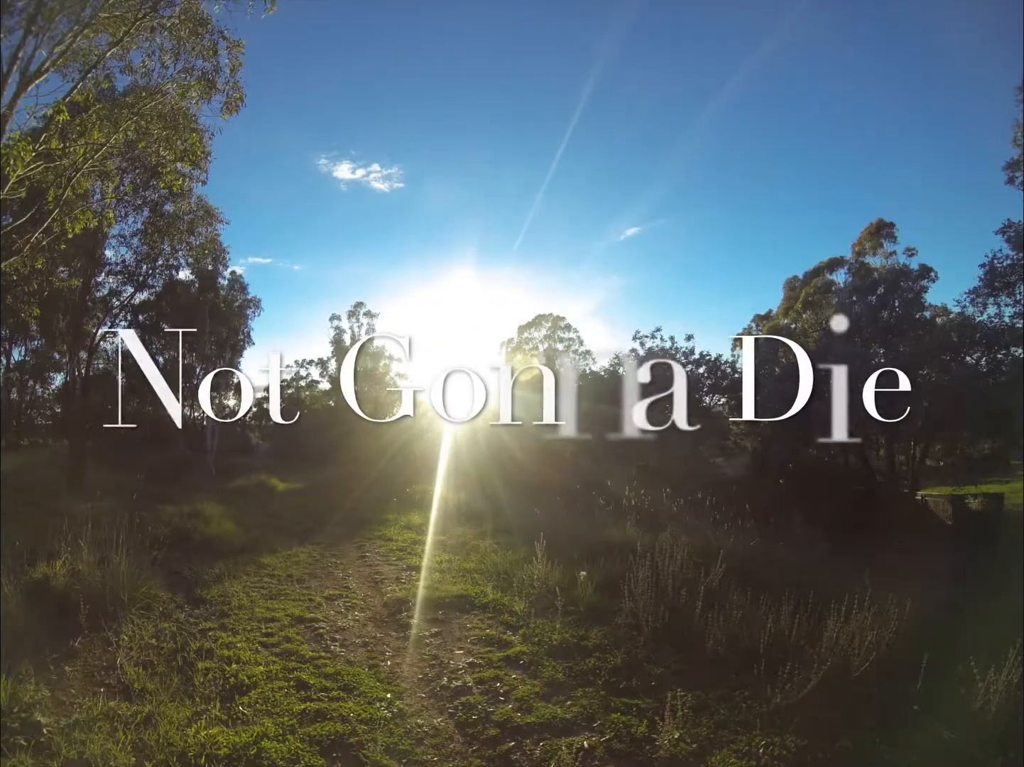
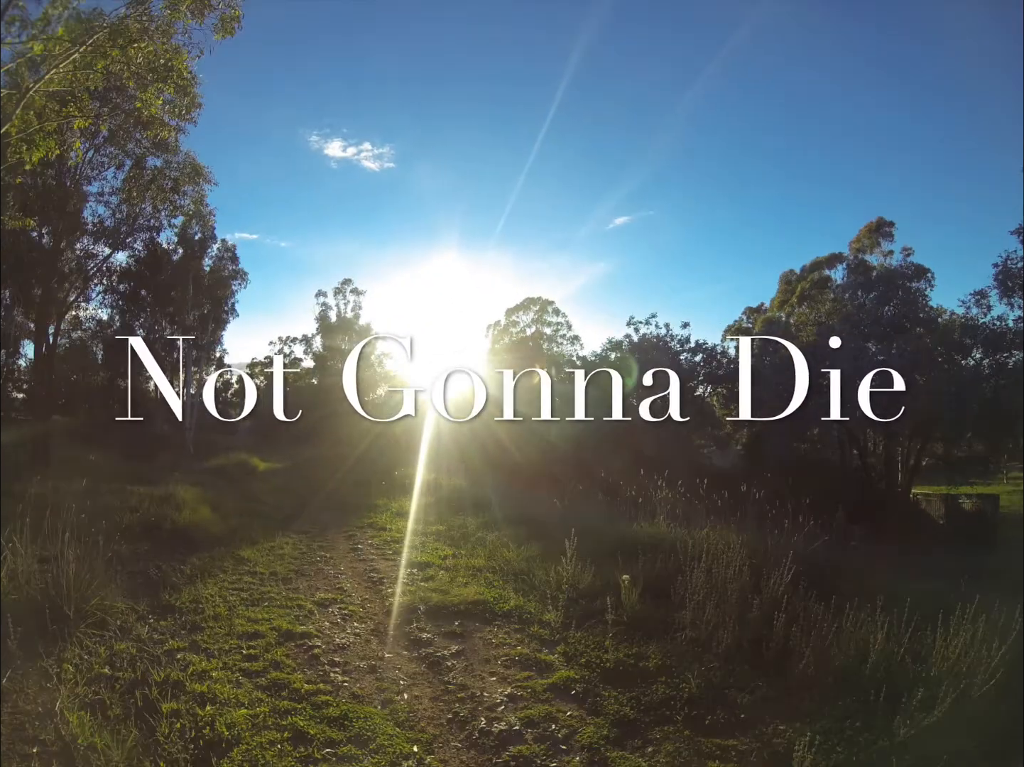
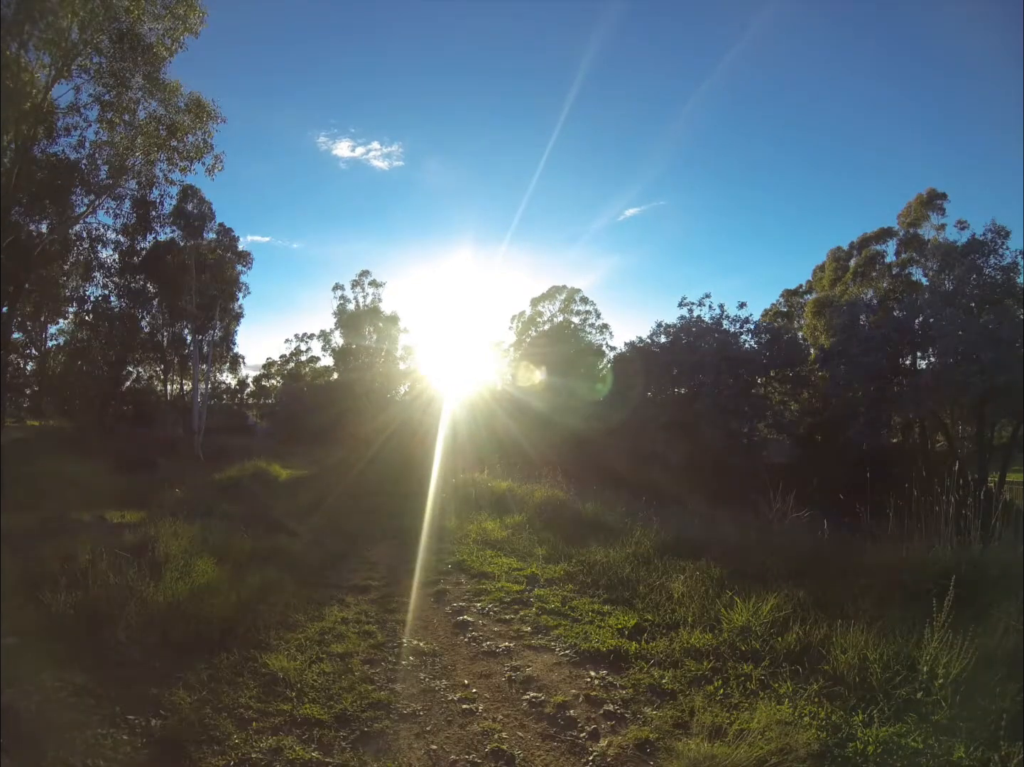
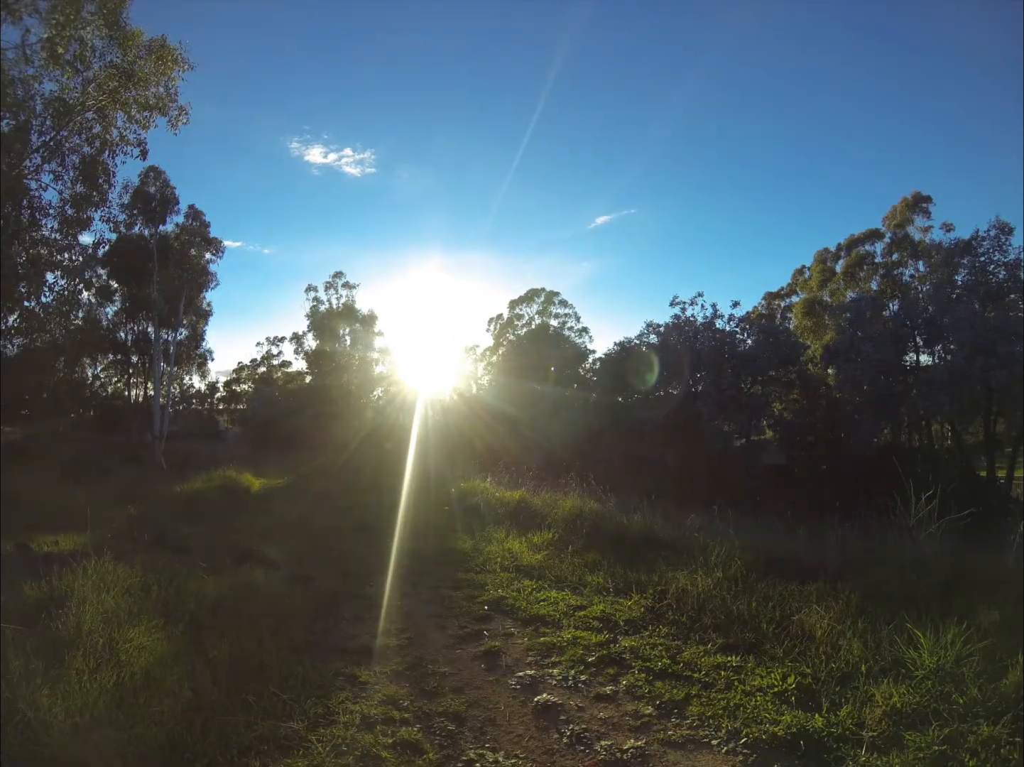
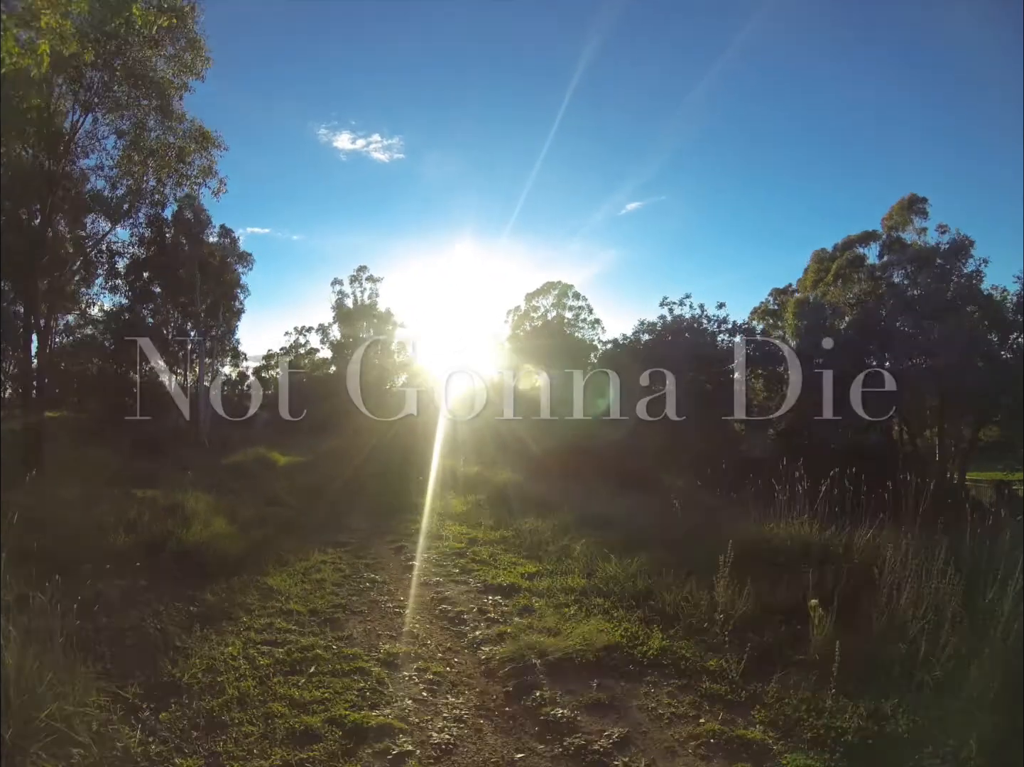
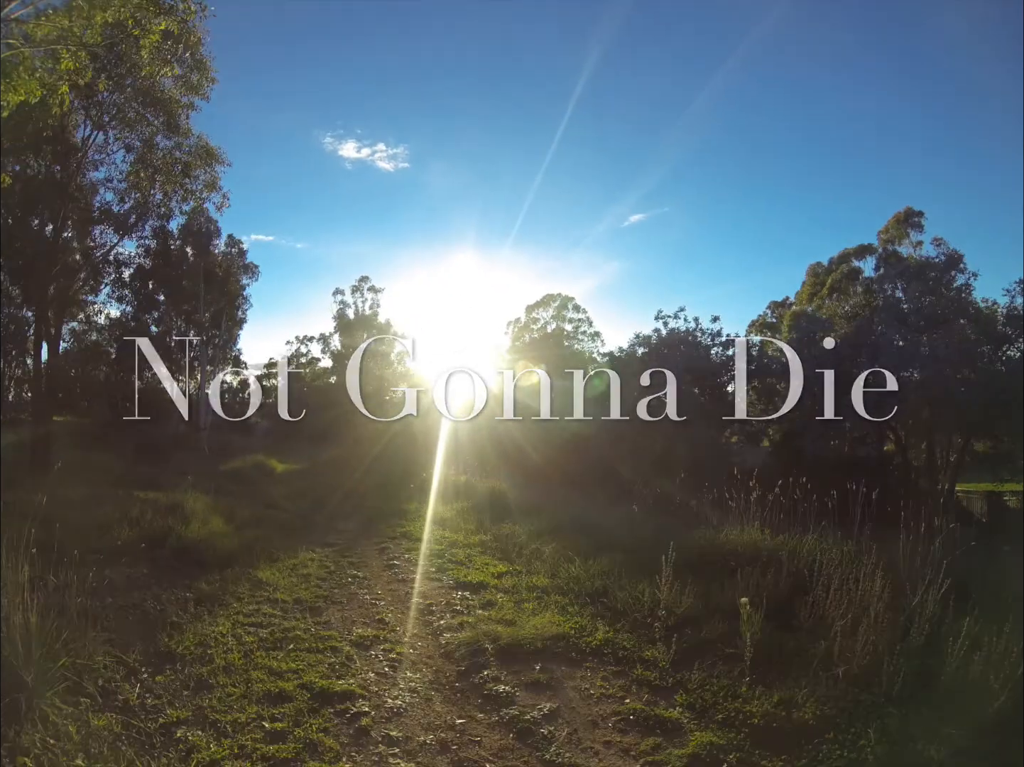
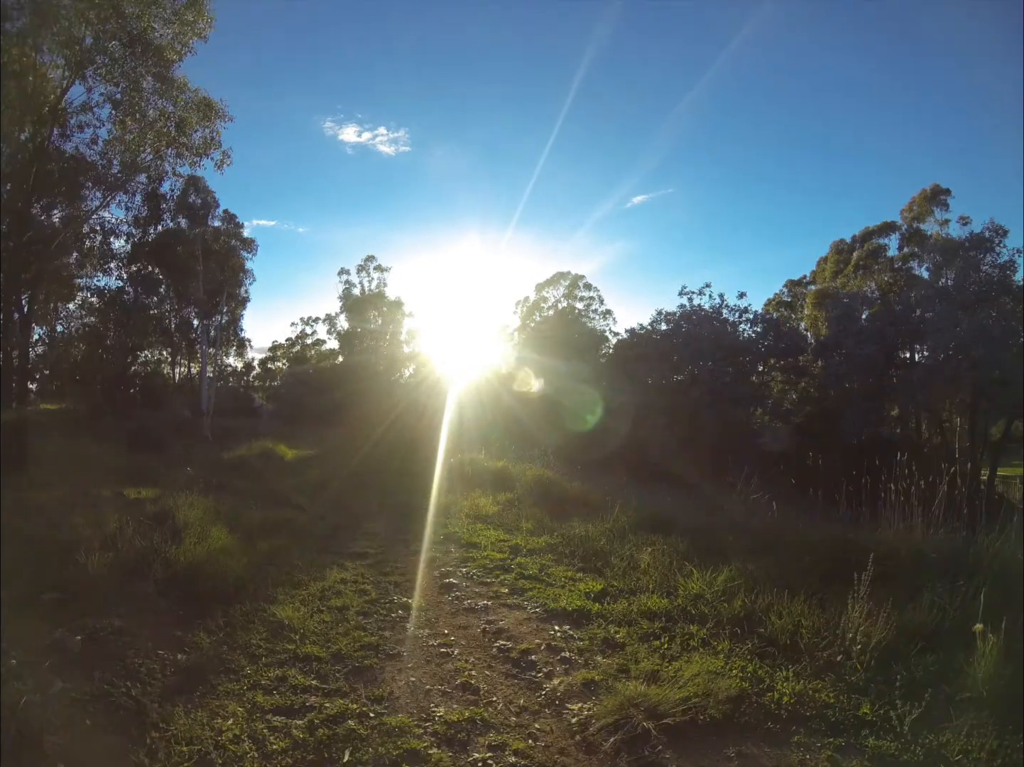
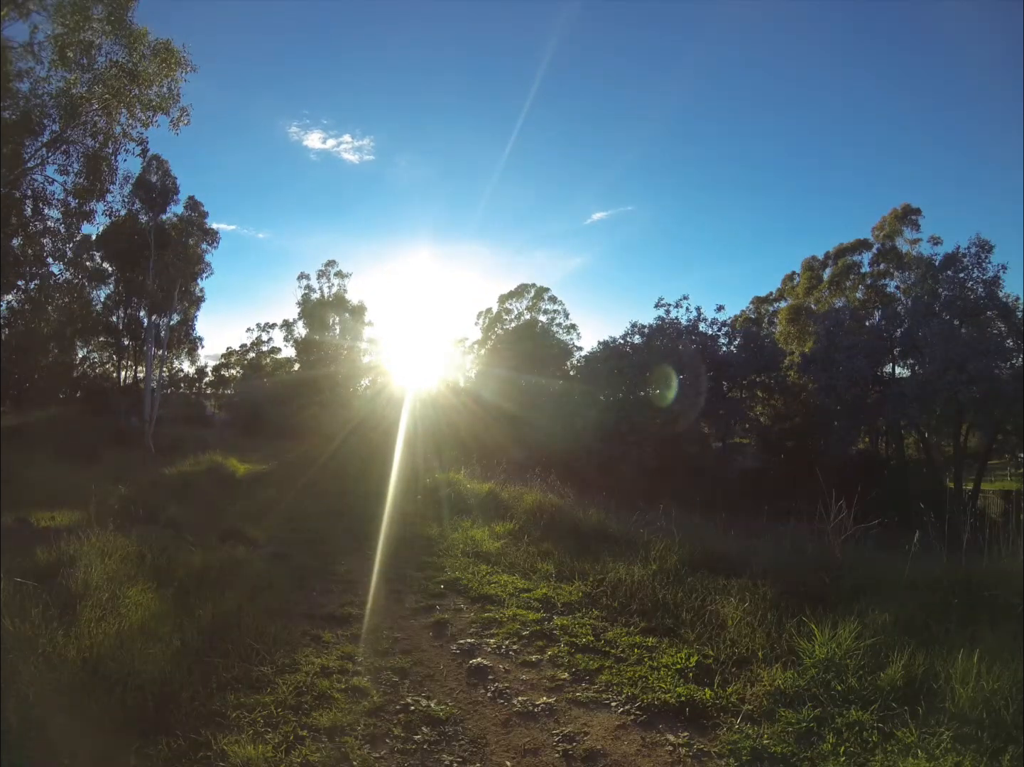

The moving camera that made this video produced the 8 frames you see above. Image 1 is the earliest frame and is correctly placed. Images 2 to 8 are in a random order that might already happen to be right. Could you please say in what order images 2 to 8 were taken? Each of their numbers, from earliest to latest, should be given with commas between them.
2, 6, 5, 7, 3, 8, 4
